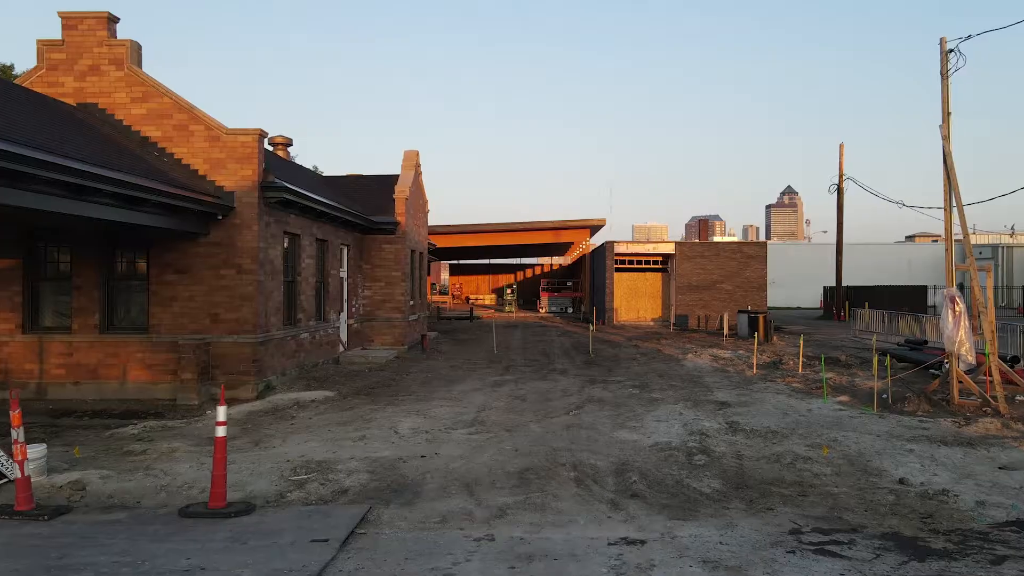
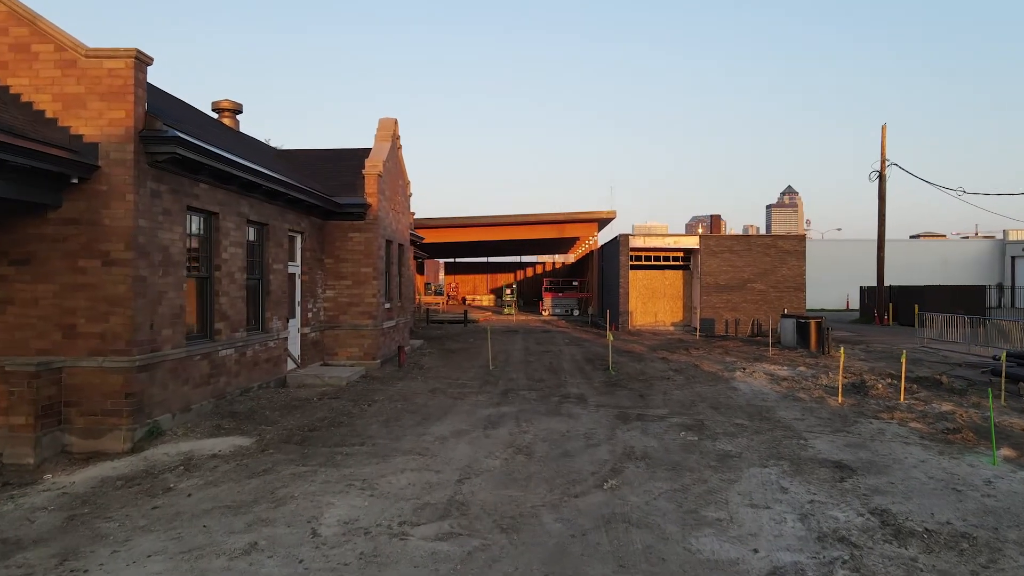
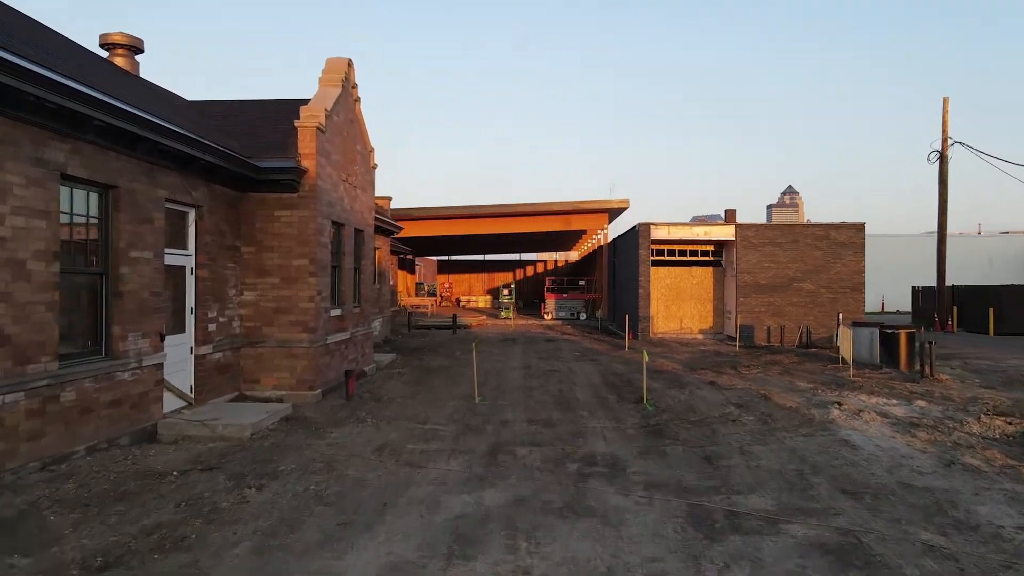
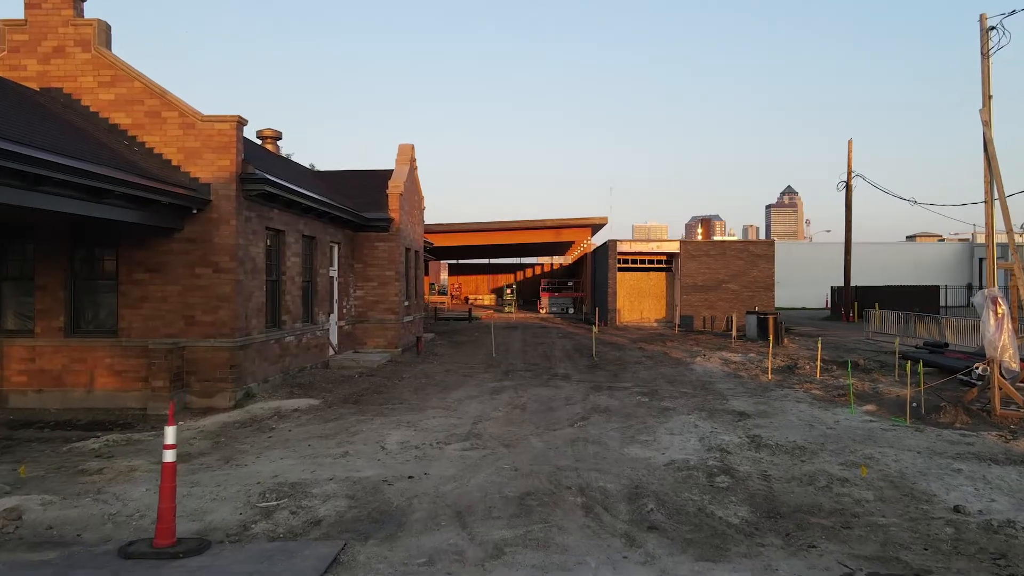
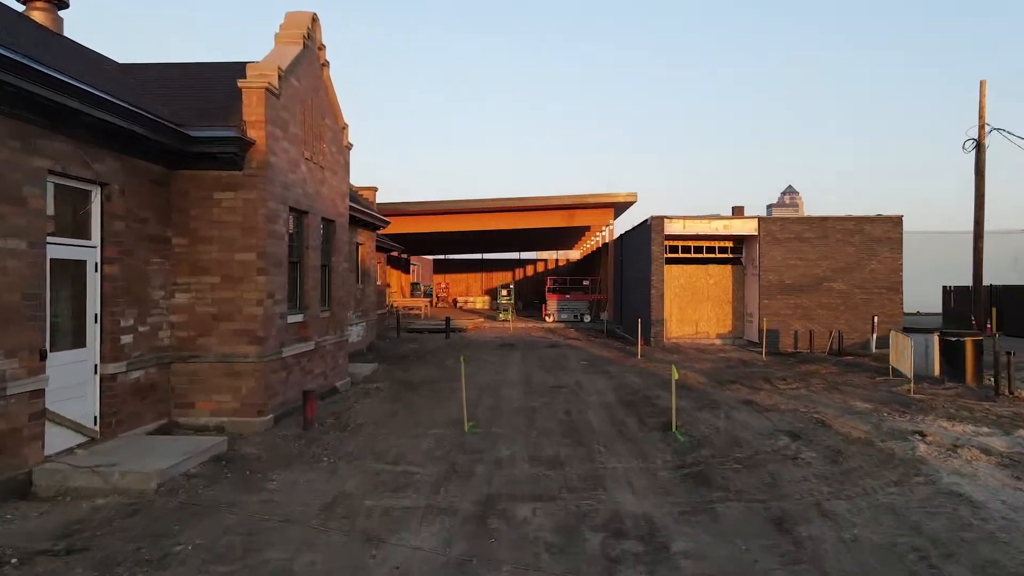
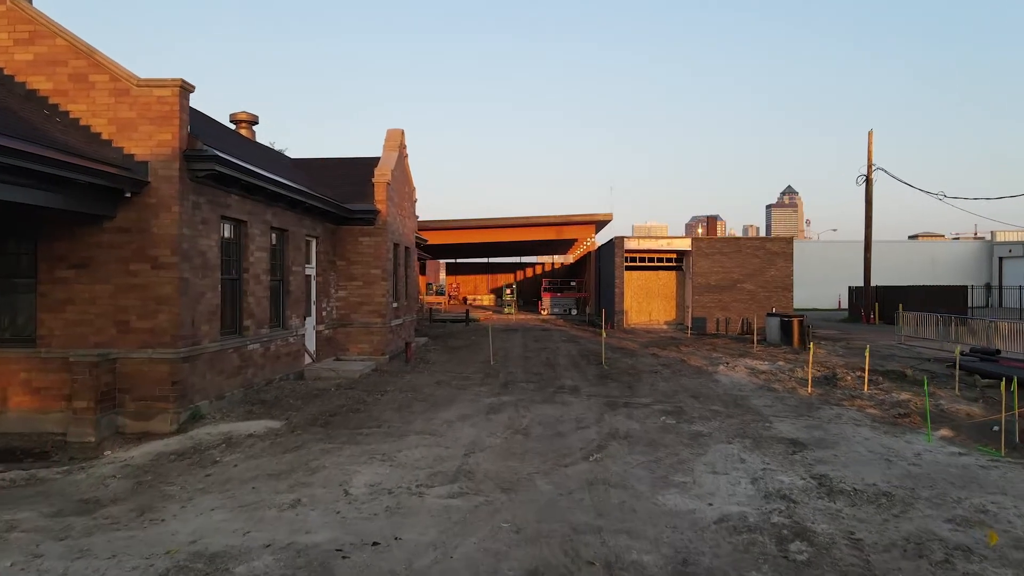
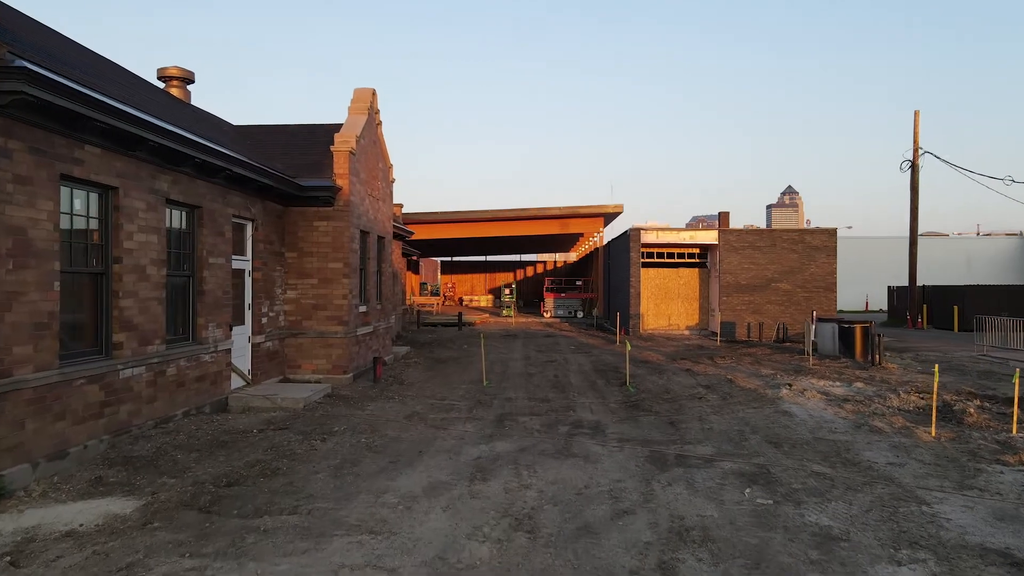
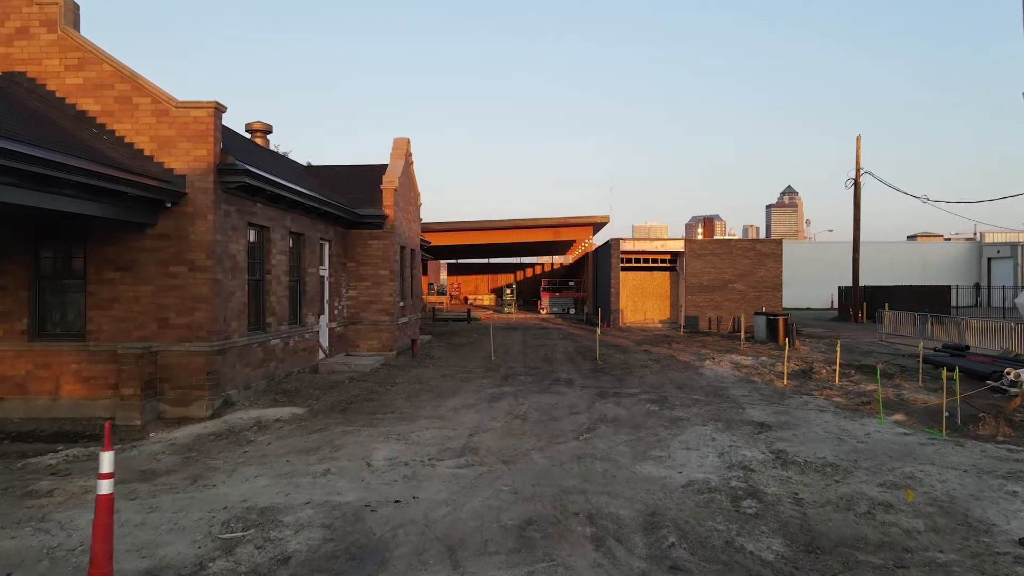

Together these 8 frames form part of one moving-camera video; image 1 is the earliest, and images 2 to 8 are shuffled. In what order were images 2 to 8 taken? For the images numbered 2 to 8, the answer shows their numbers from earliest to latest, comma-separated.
4, 8, 6, 2, 7, 3, 5
